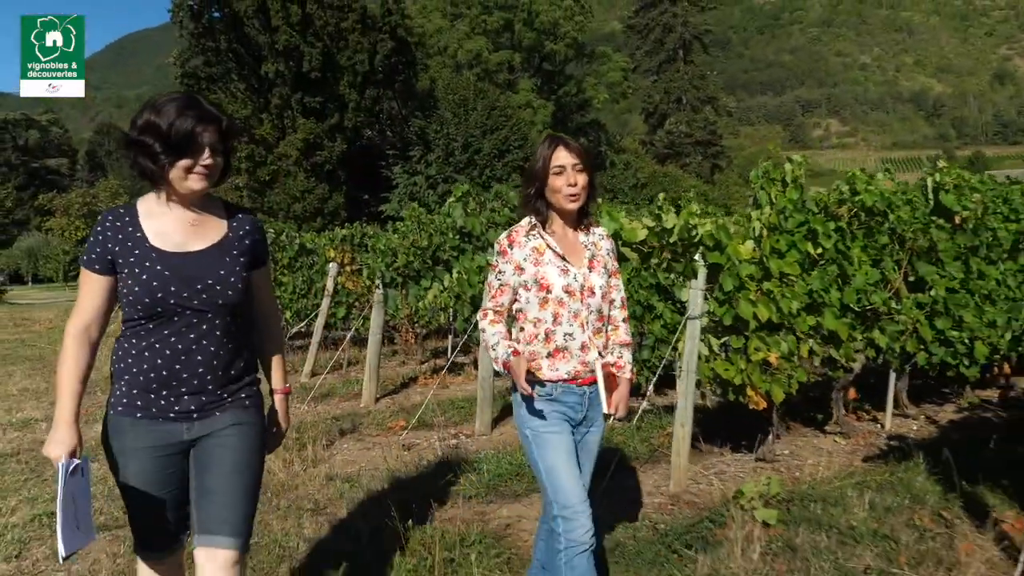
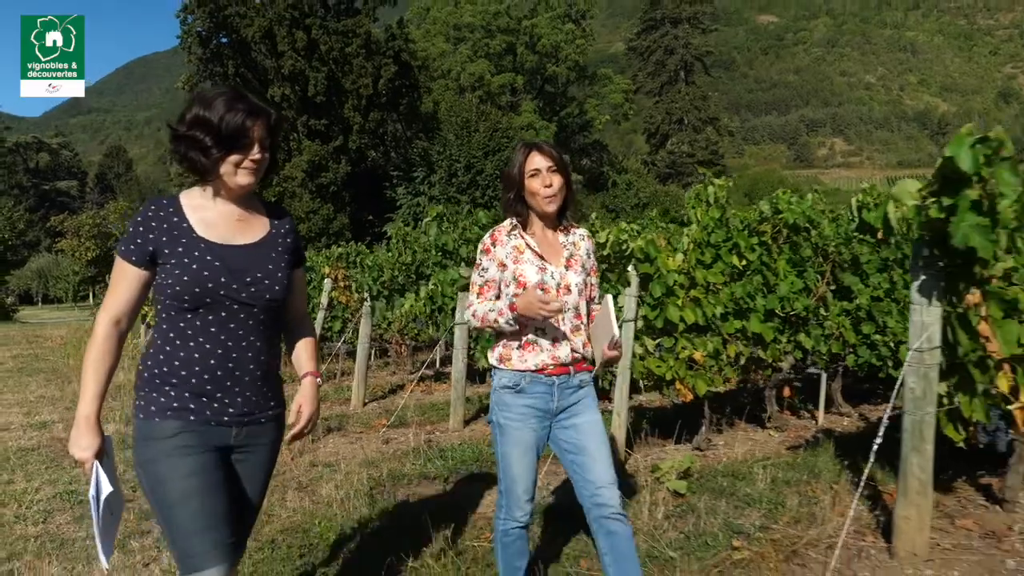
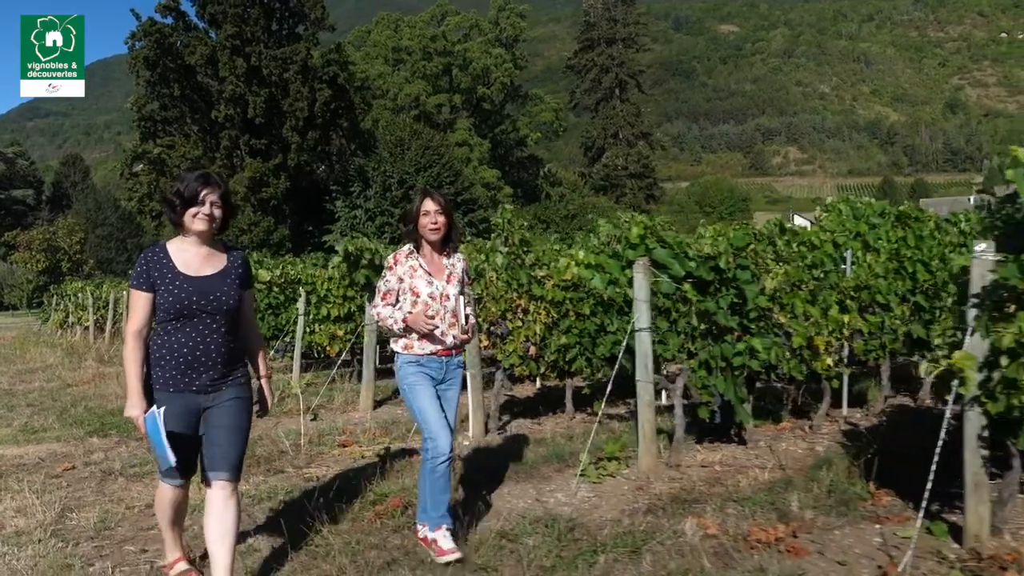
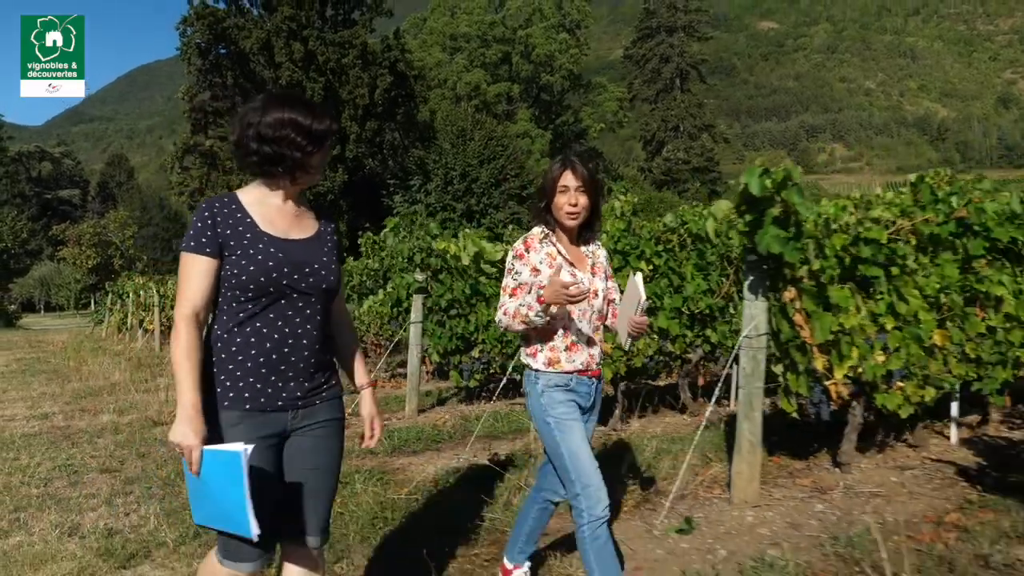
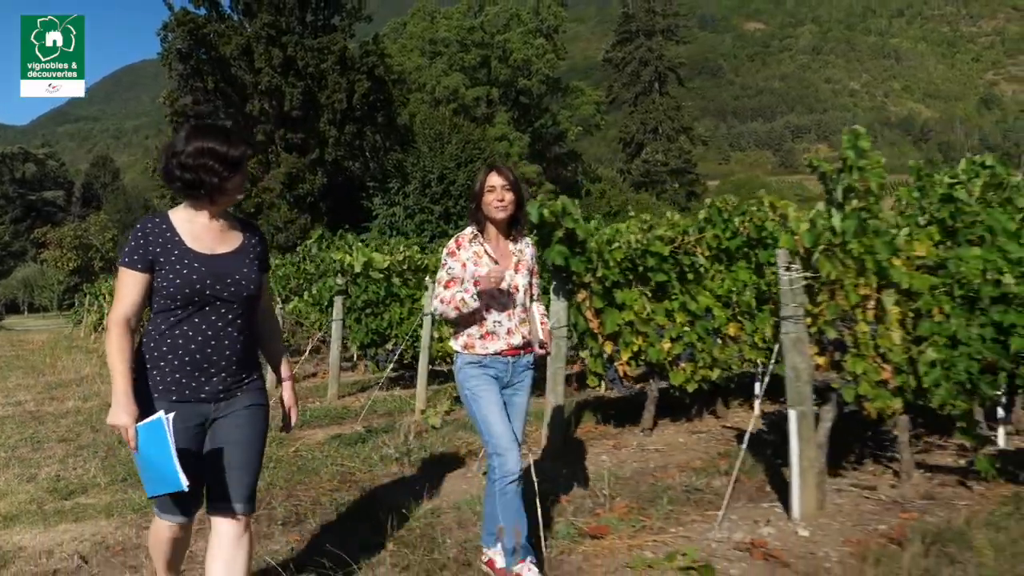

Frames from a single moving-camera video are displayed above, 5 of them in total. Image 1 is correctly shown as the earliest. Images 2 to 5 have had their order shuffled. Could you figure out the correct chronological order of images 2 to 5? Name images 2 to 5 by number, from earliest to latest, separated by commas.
2, 4, 5, 3
